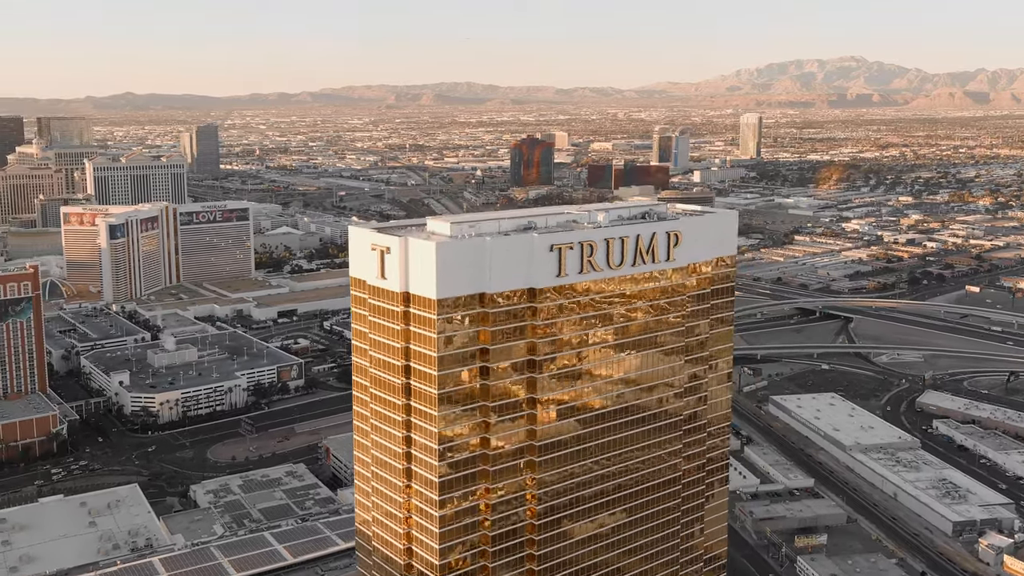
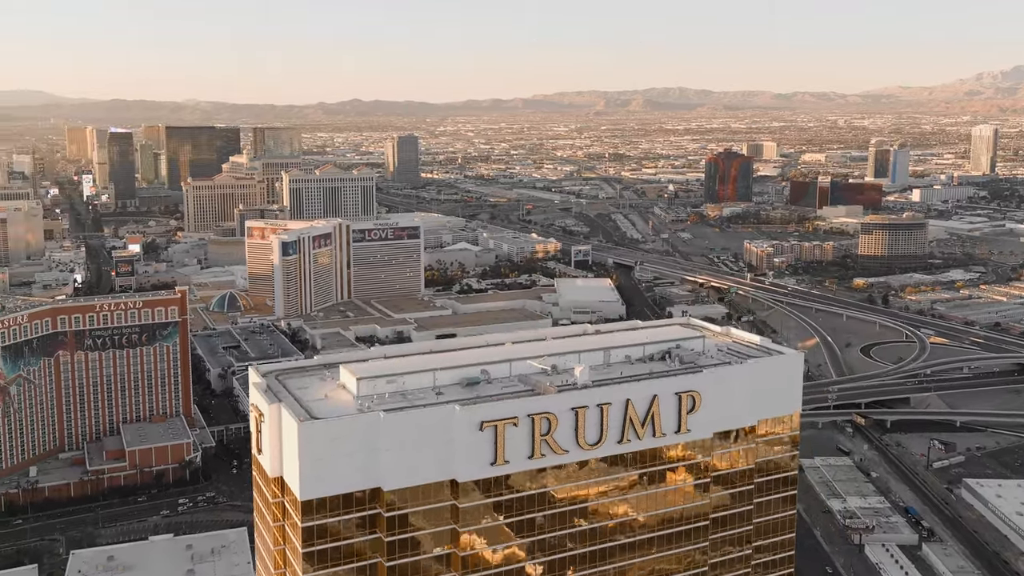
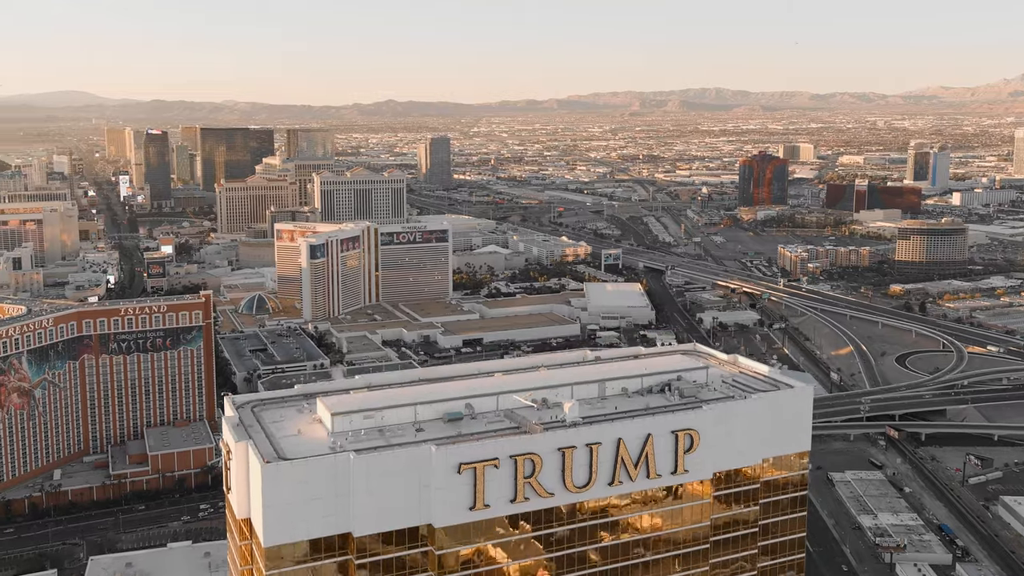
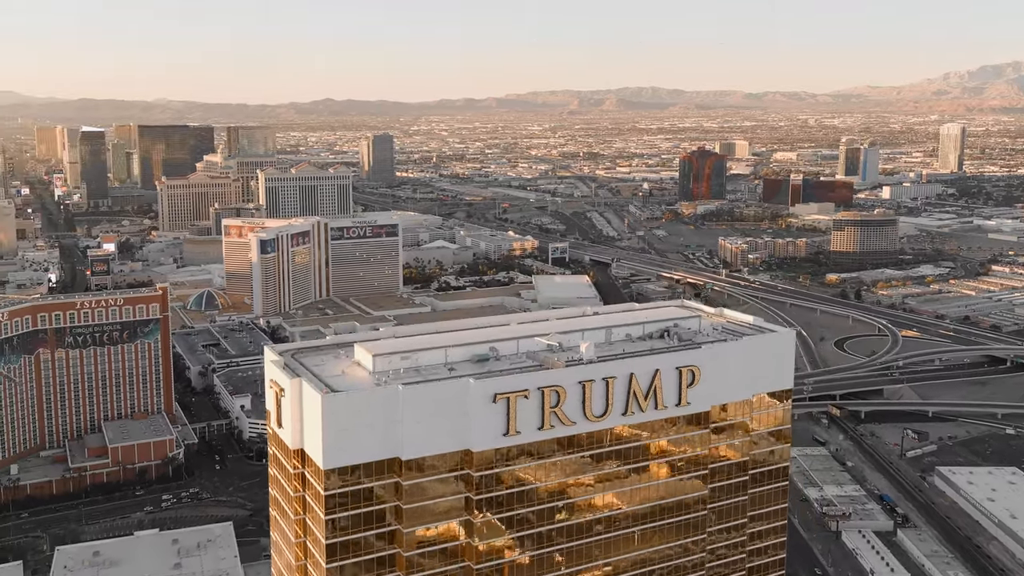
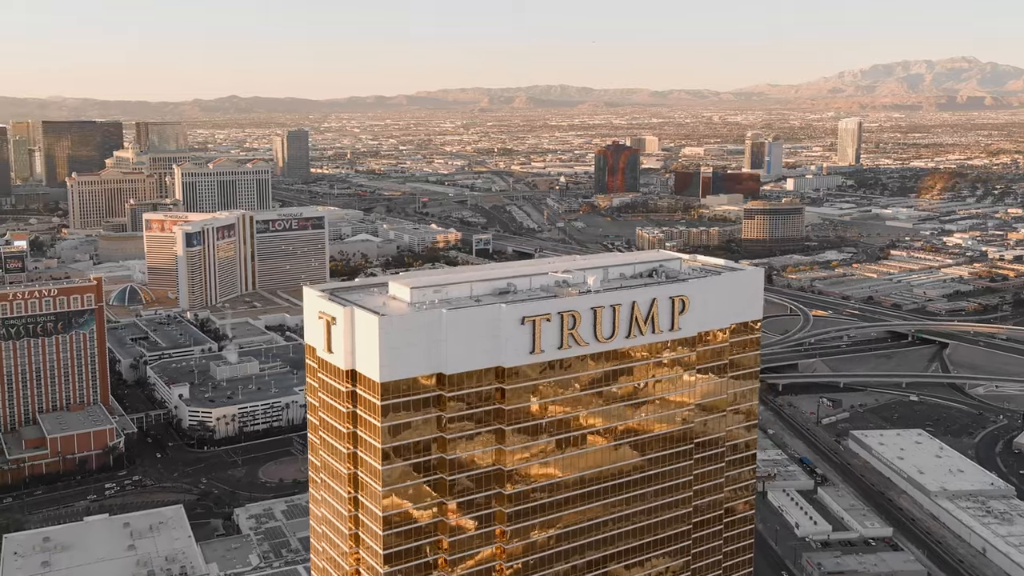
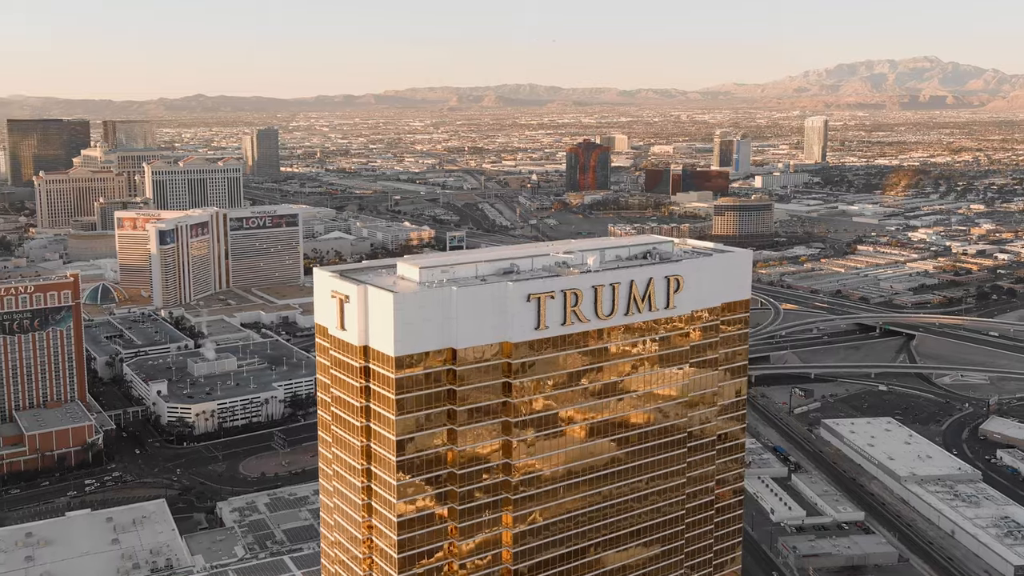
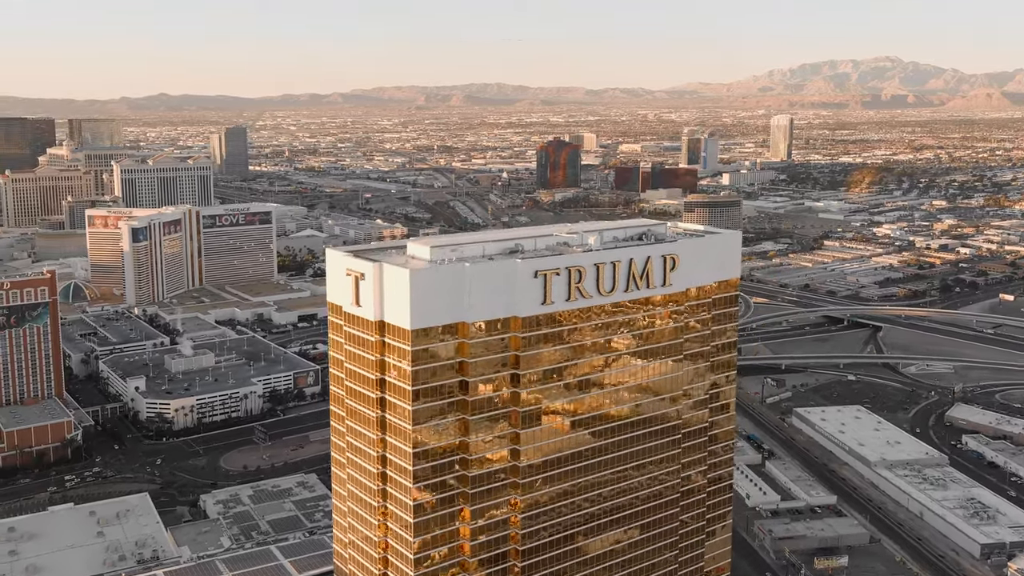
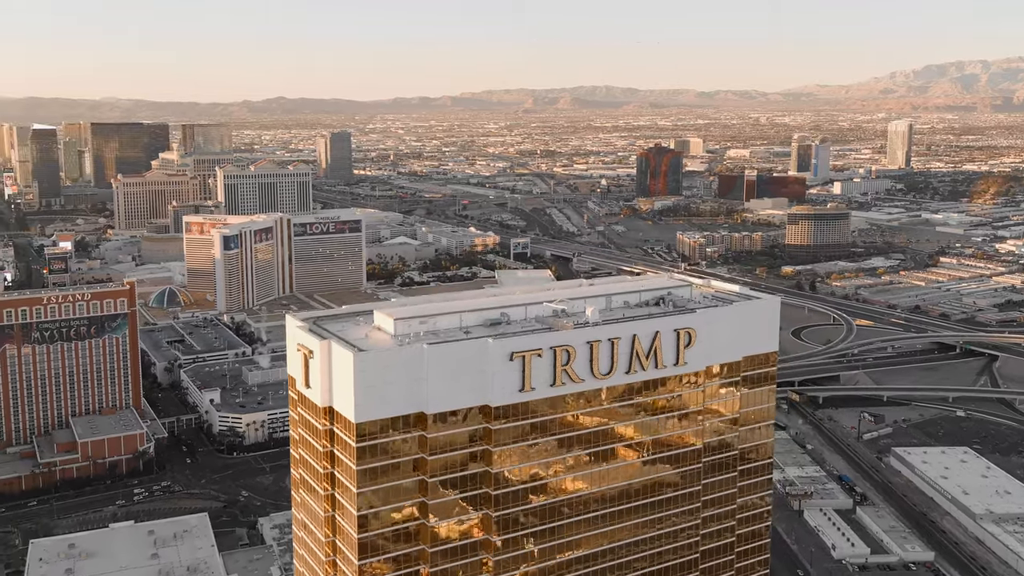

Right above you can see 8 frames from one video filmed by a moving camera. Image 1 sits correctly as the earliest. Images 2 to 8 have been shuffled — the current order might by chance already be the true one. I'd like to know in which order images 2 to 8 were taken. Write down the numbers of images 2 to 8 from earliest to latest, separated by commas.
7, 6, 5, 8, 4, 2, 3
